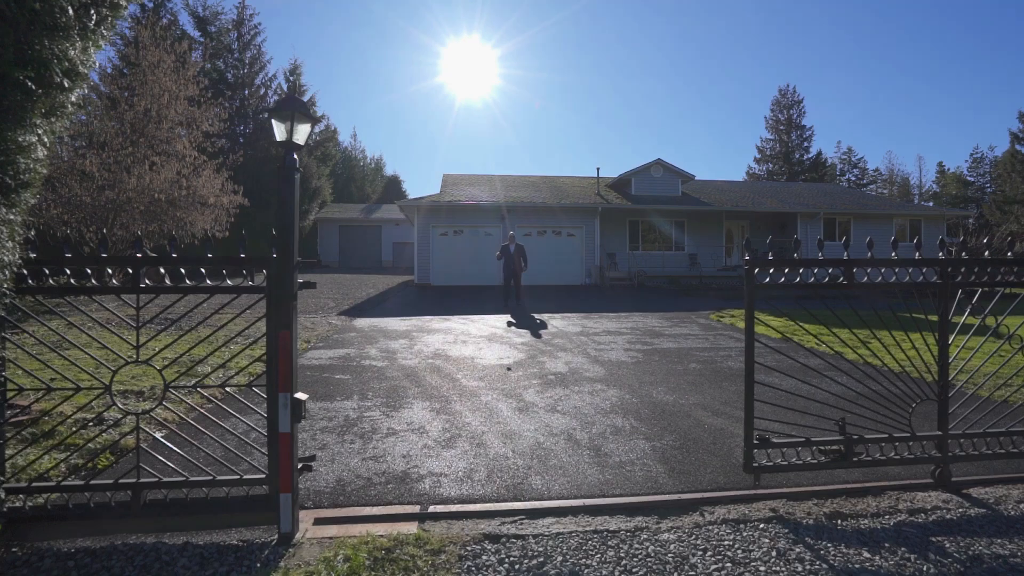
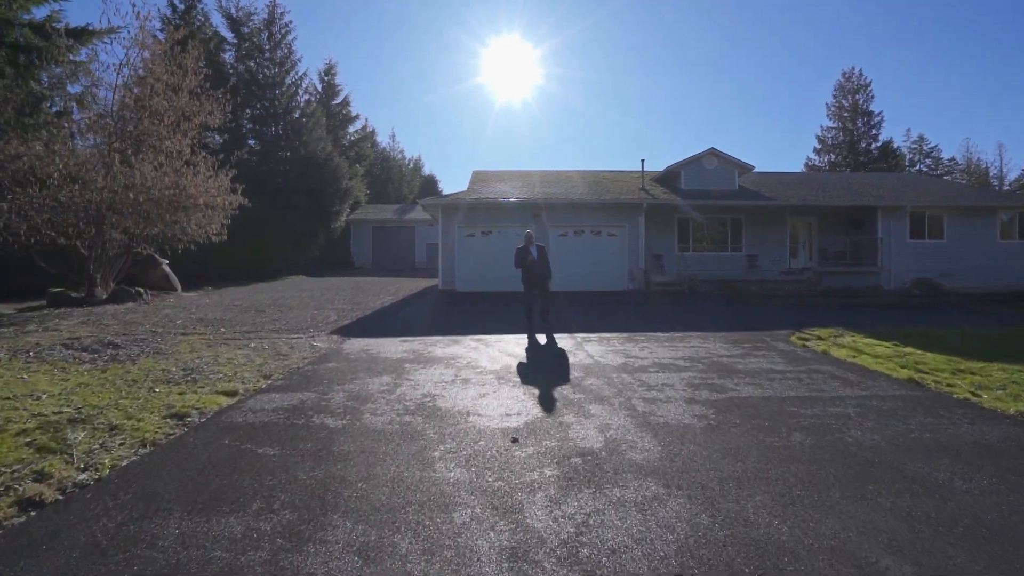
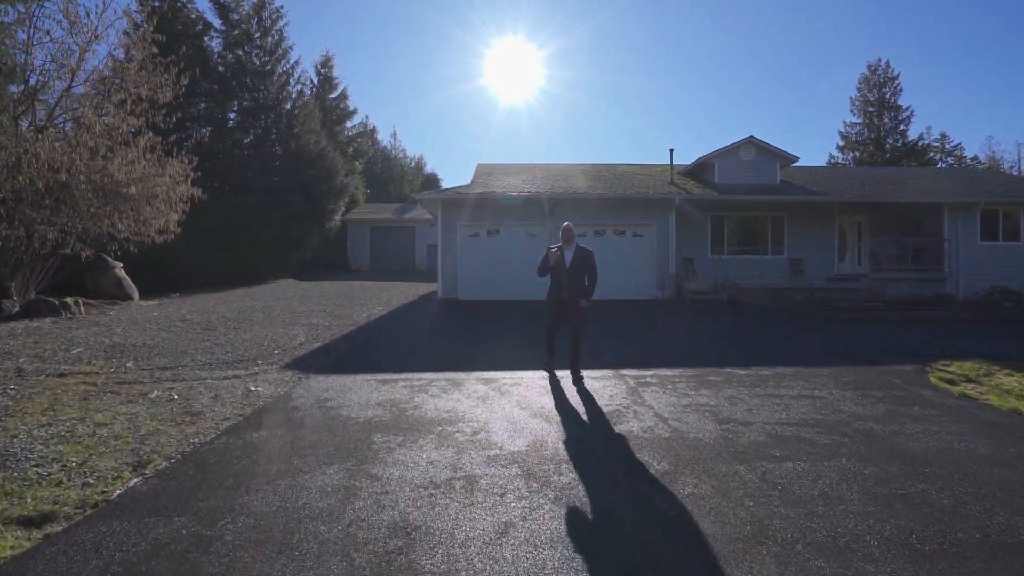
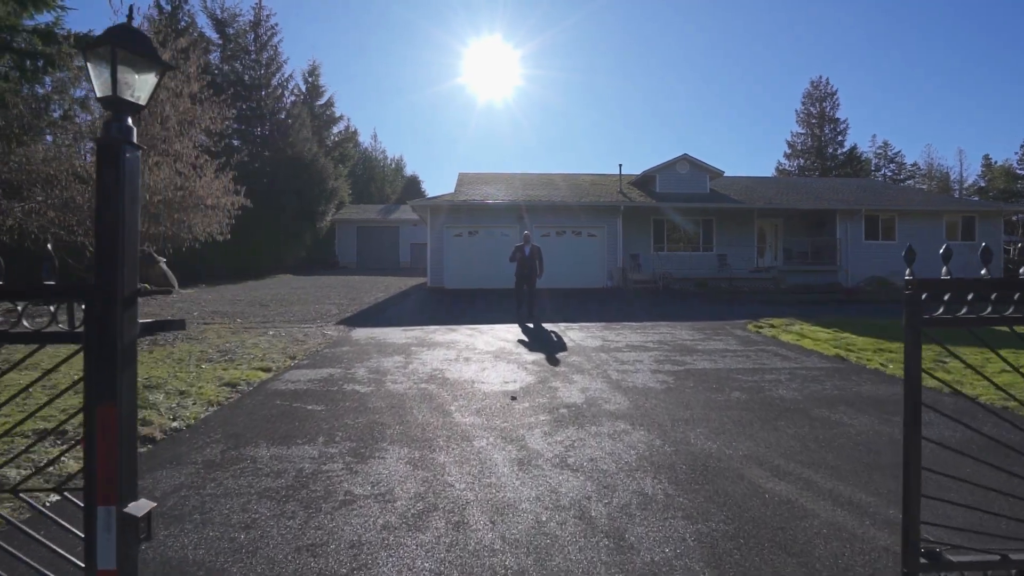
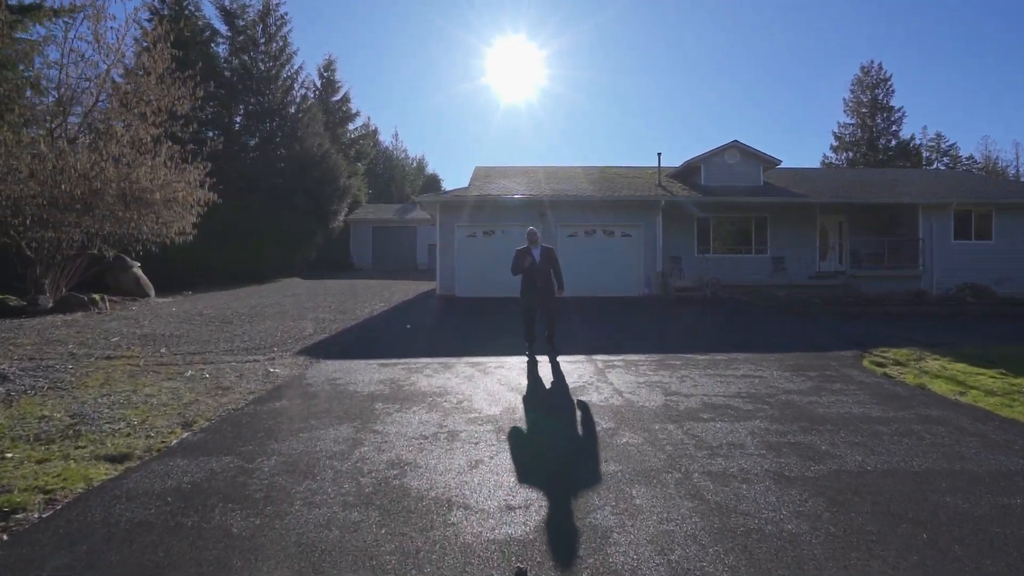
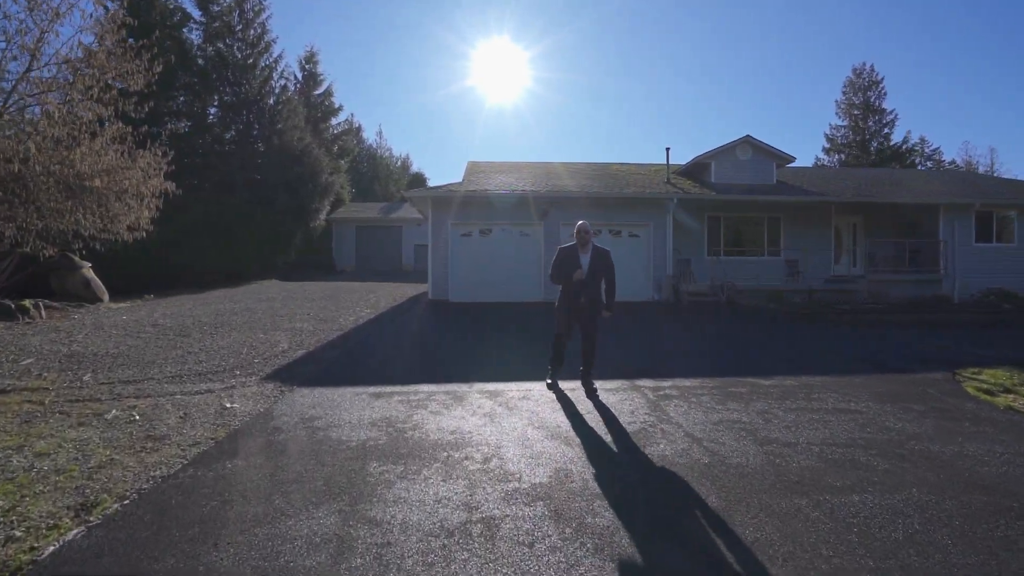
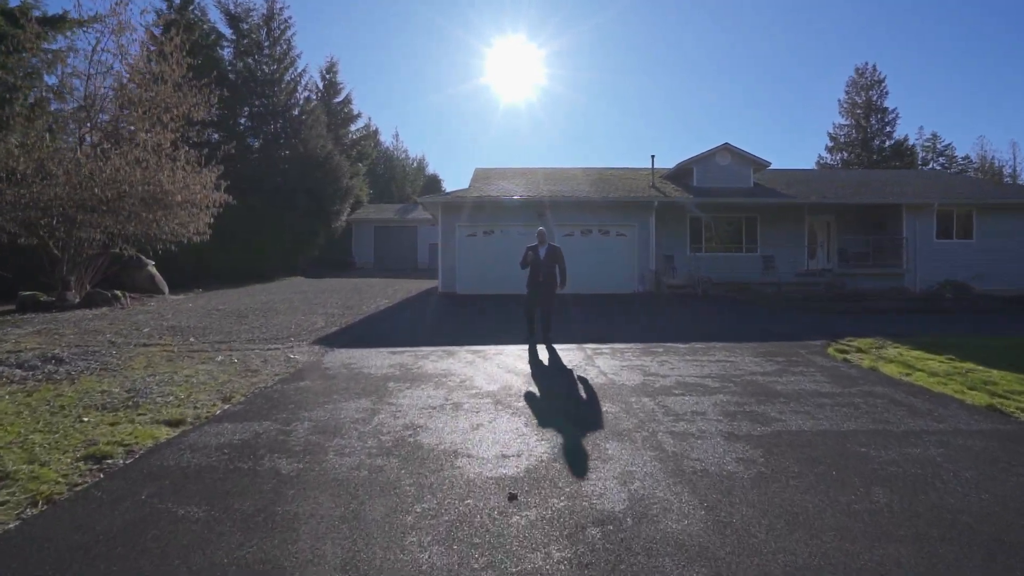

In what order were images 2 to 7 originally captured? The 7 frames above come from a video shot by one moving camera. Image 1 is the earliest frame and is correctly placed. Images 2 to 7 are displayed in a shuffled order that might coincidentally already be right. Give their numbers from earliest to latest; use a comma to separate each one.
4, 2, 7, 5, 3, 6
